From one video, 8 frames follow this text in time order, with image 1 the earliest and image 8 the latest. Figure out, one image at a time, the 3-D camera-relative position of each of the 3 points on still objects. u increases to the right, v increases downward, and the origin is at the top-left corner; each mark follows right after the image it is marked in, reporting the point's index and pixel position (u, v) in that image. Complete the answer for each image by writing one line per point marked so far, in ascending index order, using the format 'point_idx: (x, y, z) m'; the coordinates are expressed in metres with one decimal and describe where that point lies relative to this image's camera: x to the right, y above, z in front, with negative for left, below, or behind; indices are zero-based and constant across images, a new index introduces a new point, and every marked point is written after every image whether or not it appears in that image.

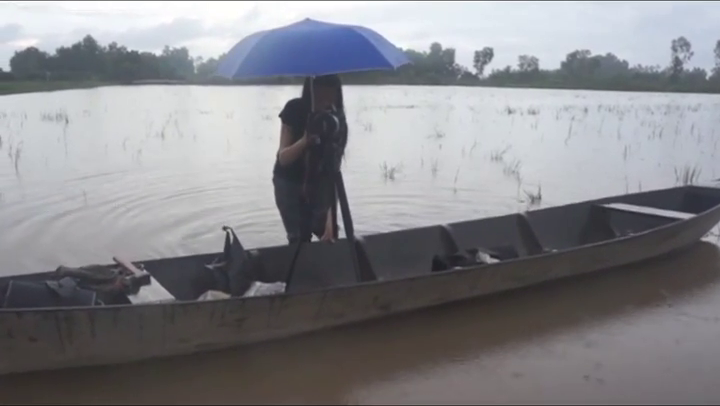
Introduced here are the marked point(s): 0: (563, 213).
0: (+1.9, -0.1, +7.2) m
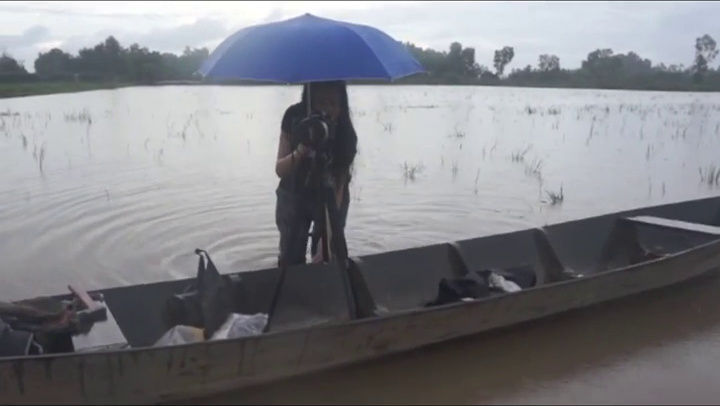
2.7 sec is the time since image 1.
0: (+1.9, -0.2, +6.5) m
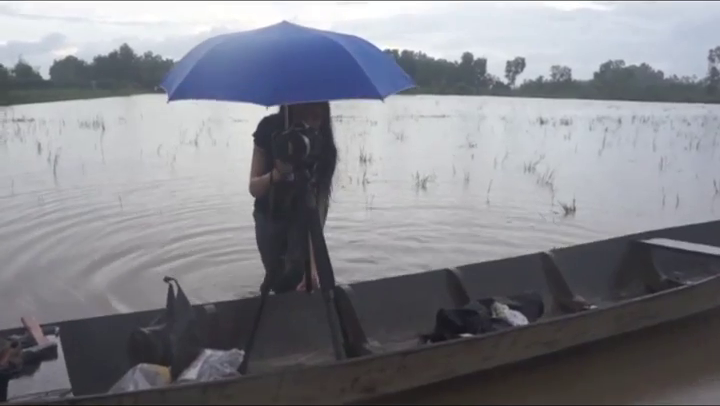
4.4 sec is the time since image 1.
0: (+1.8, -0.4, +6.0) m
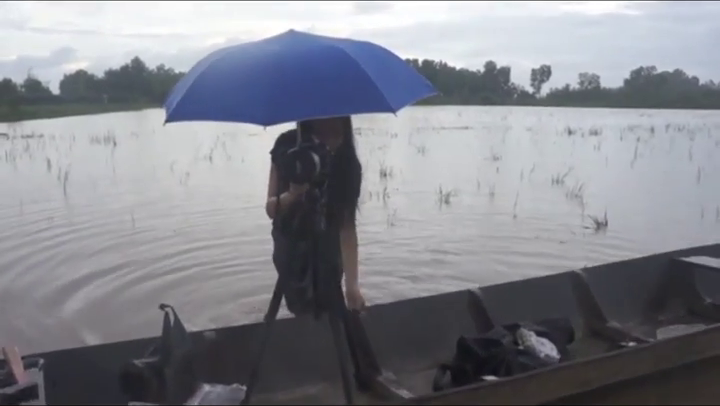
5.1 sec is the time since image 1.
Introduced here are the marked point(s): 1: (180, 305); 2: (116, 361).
0: (+2.0, -0.5, +5.6) m
1: (-1.5, -0.9, +6.4) m
2: (-1.3, -0.8, +4.0) m
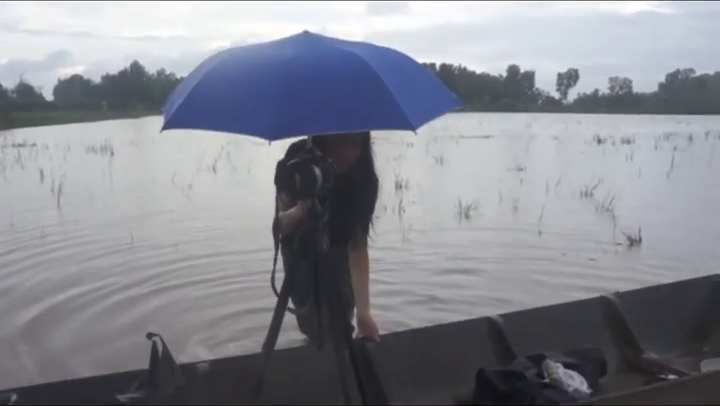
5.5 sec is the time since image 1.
0: (+2.0, -0.6, +5.1) m
1: (-1.4, -1.0, +5.9) m
2: (-1.2, -0.9, +3.6) m
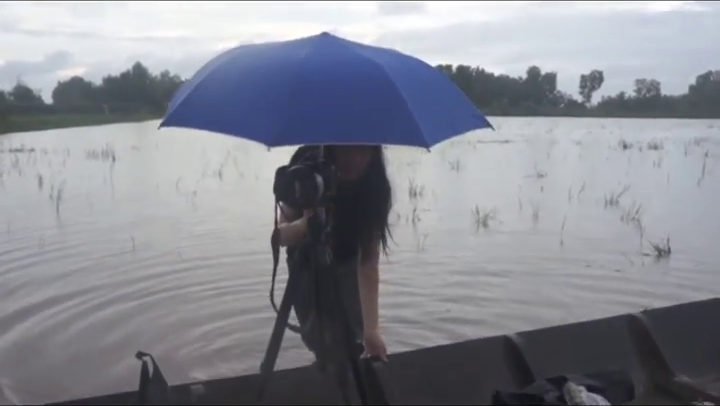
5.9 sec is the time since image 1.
0: (+2.1, -0.7, +4.7) m
1: (-1.3, -1.0, +5.7) m
2: (-1.2, -0.9, +3.3) m
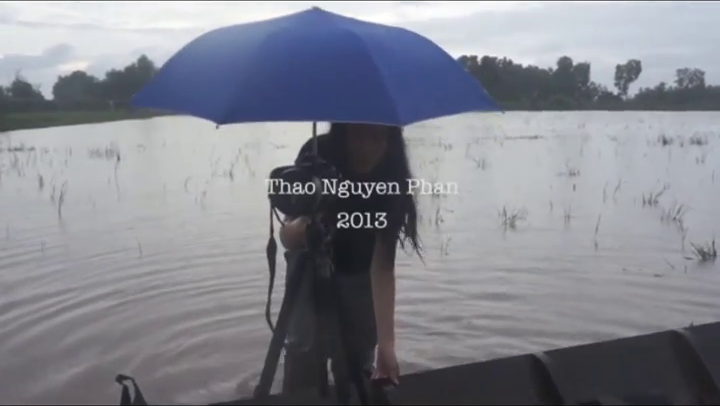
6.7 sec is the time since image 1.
0: (+2.2, -0.7, +4.2) m
1: (-1.2, -1.0, +5.3) m
2: (-1.2, -0.9, +3.0) m
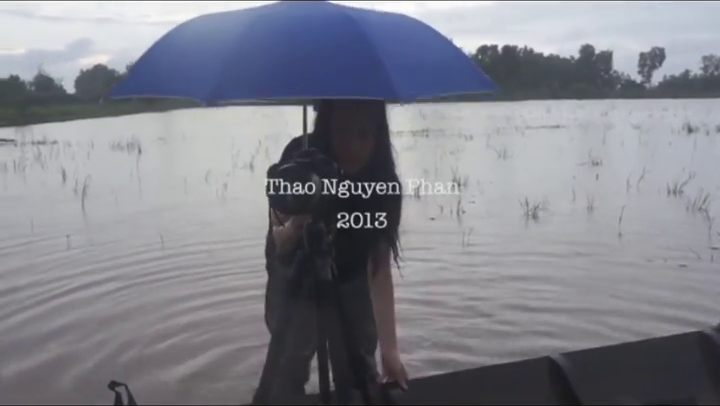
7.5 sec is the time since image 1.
0: (+2.3, -0.6, +4.2) m
1: (-1.0, -1.0, +5.3) m
2: (-1.1, -0.9, +3.0) m
